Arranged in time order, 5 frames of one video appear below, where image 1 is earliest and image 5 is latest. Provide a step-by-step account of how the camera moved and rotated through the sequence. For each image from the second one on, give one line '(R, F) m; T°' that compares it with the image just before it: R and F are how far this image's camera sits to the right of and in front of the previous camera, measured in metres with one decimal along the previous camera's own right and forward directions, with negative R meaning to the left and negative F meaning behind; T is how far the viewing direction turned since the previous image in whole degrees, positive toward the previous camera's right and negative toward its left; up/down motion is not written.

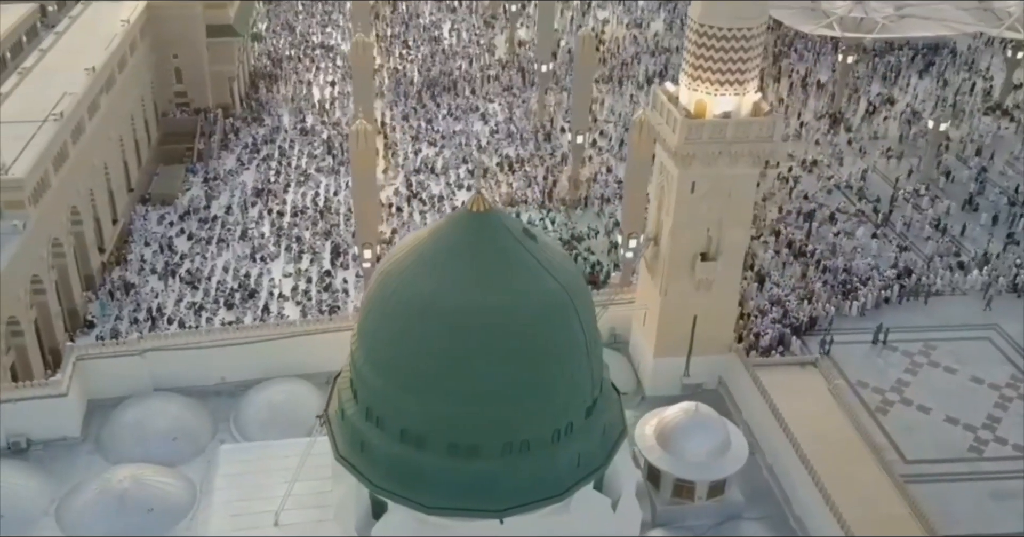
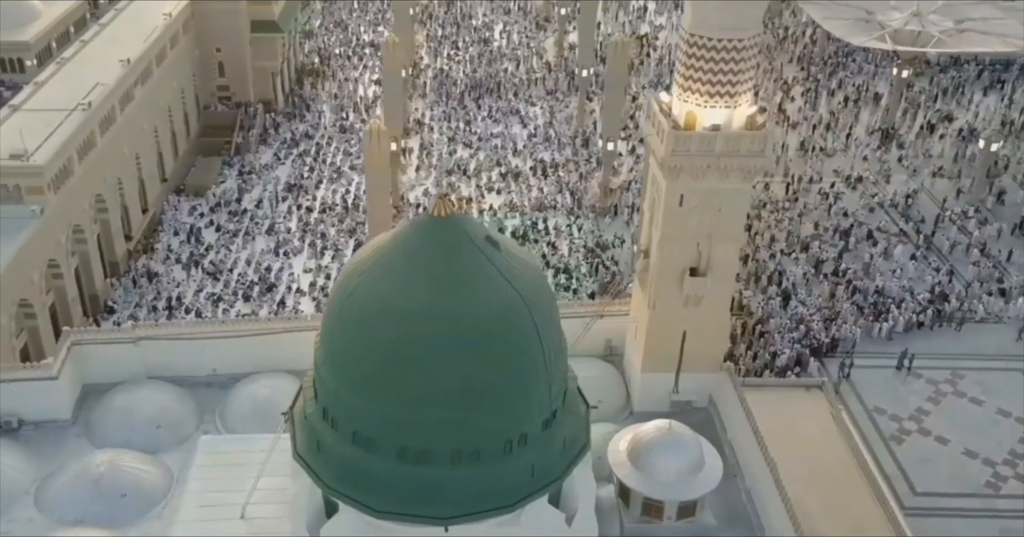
(+1.2, +0.2) m; -4°
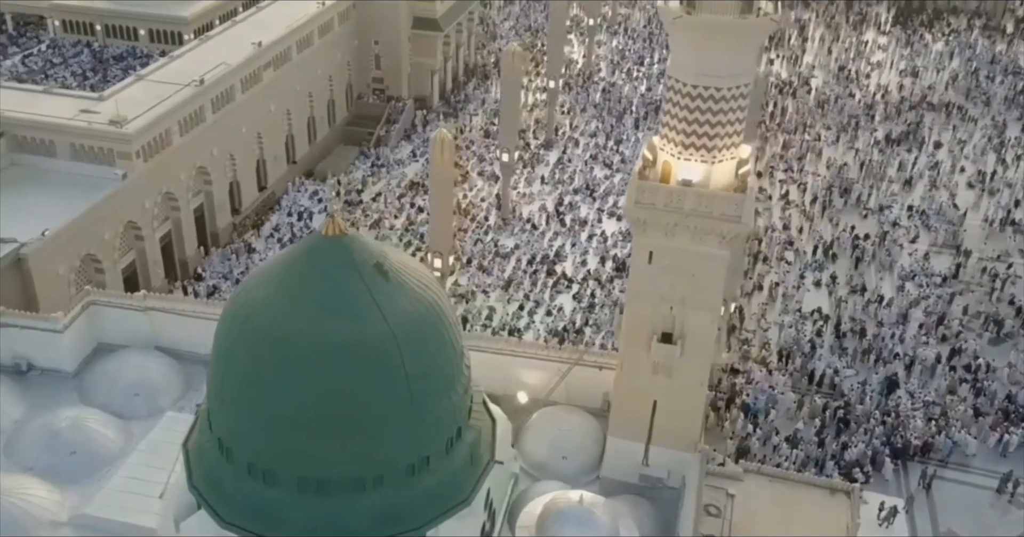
(+3.8, +1.3) m; -15°
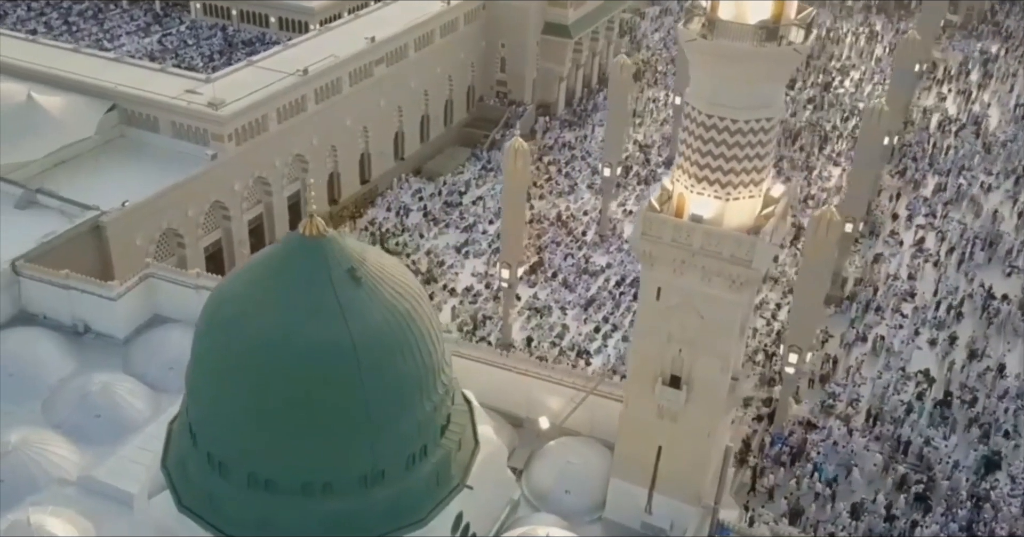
(+2.0, +0.7) m; -10°
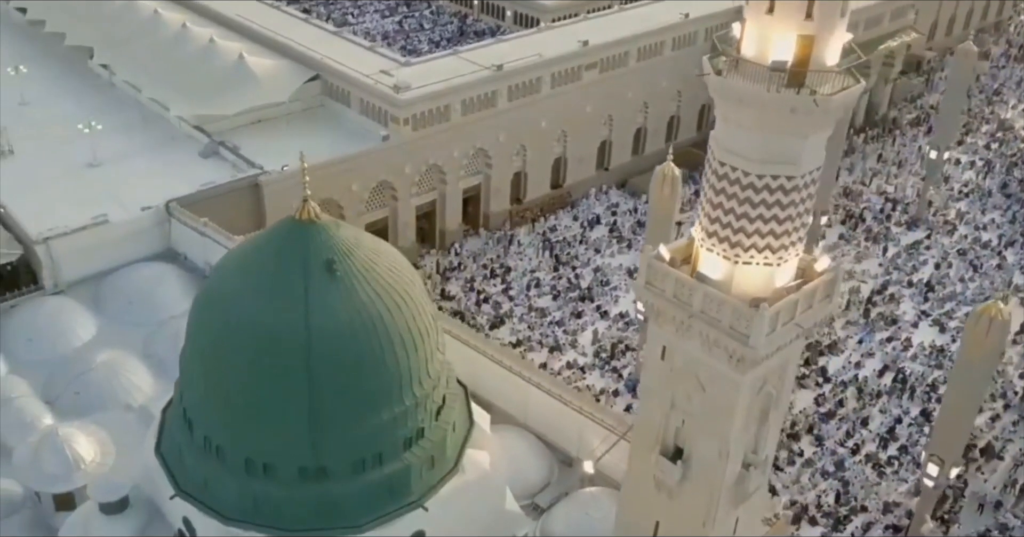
(+3.2, +1.4) m; -19°
